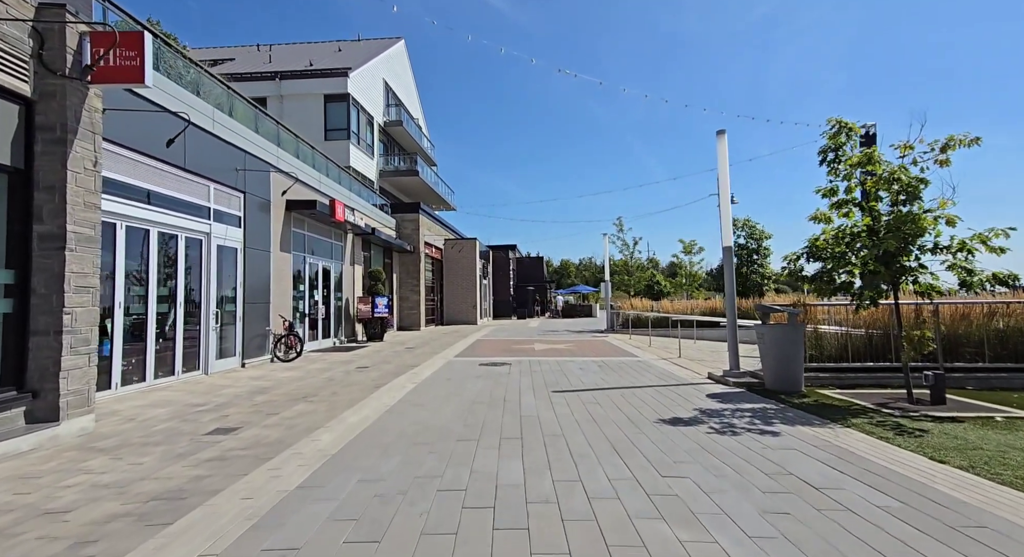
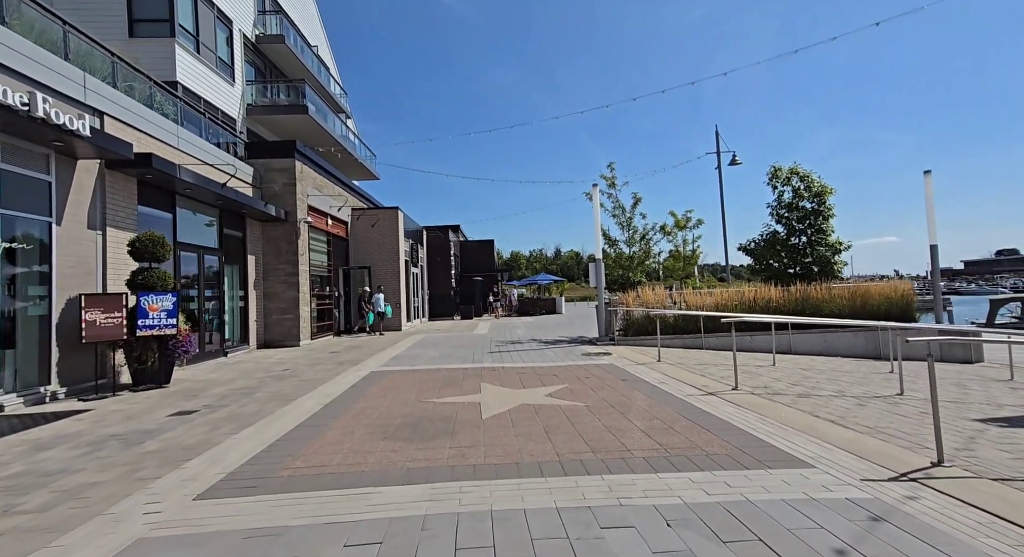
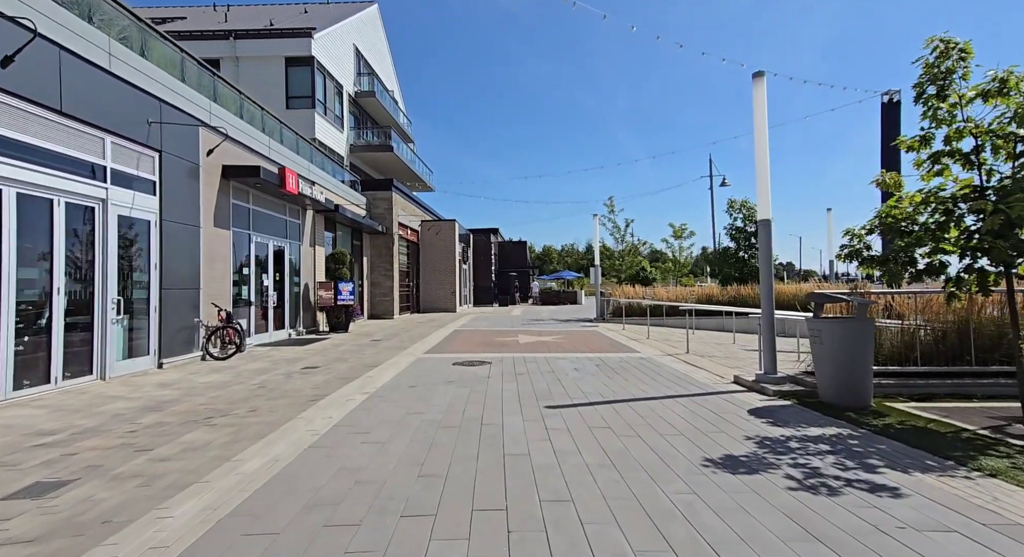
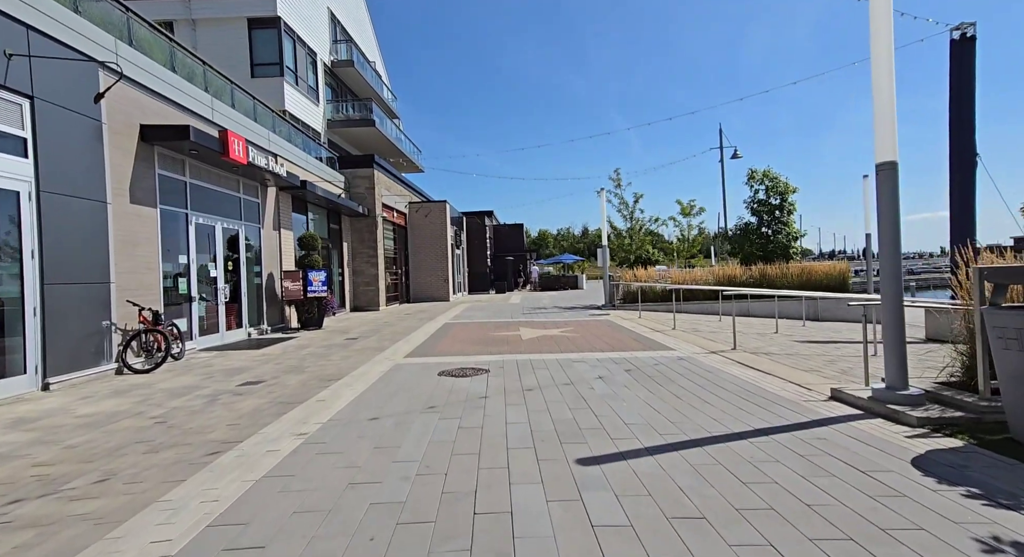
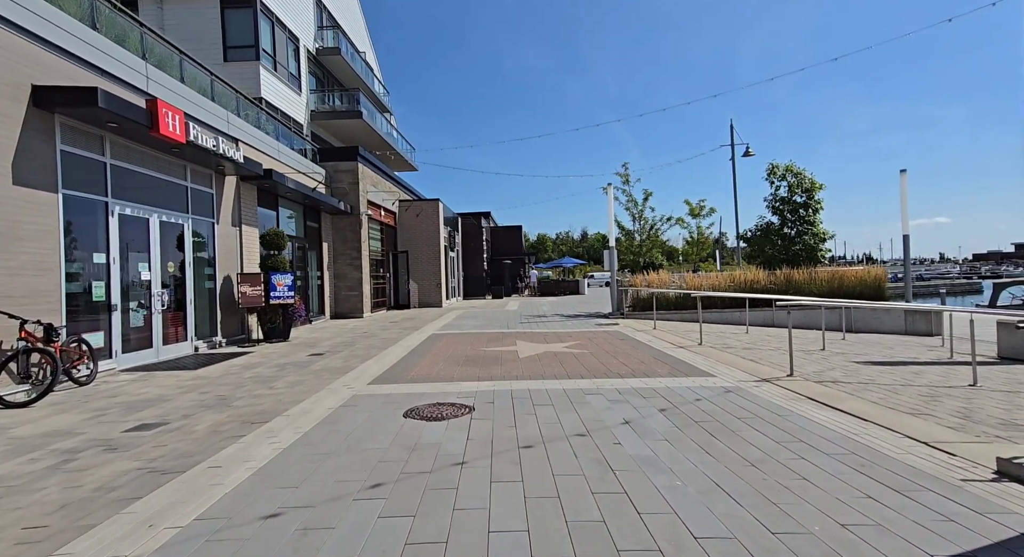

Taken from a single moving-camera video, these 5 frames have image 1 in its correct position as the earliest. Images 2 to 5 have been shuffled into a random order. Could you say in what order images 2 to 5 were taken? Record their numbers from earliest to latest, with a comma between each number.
3, 4, 5, 2
